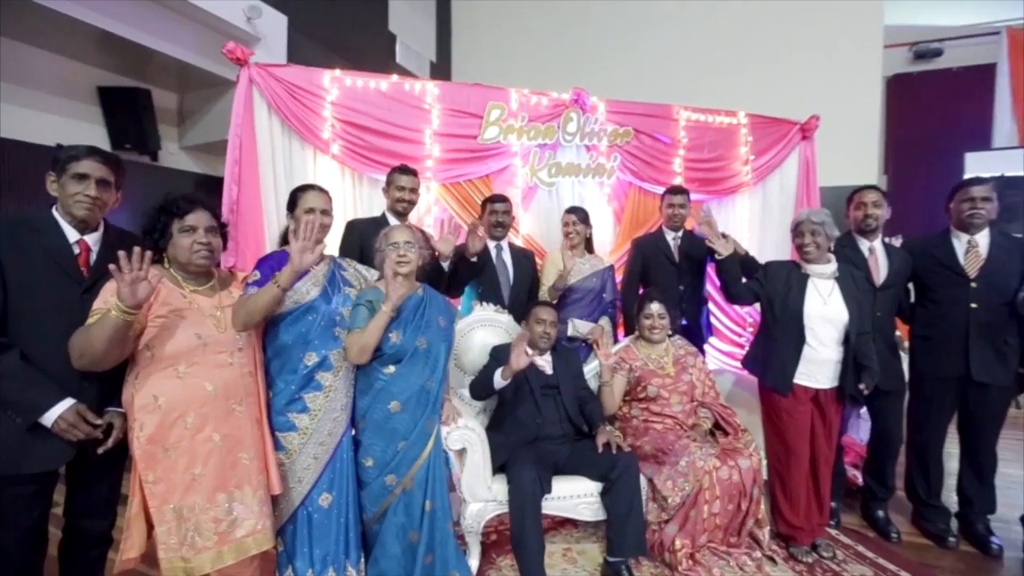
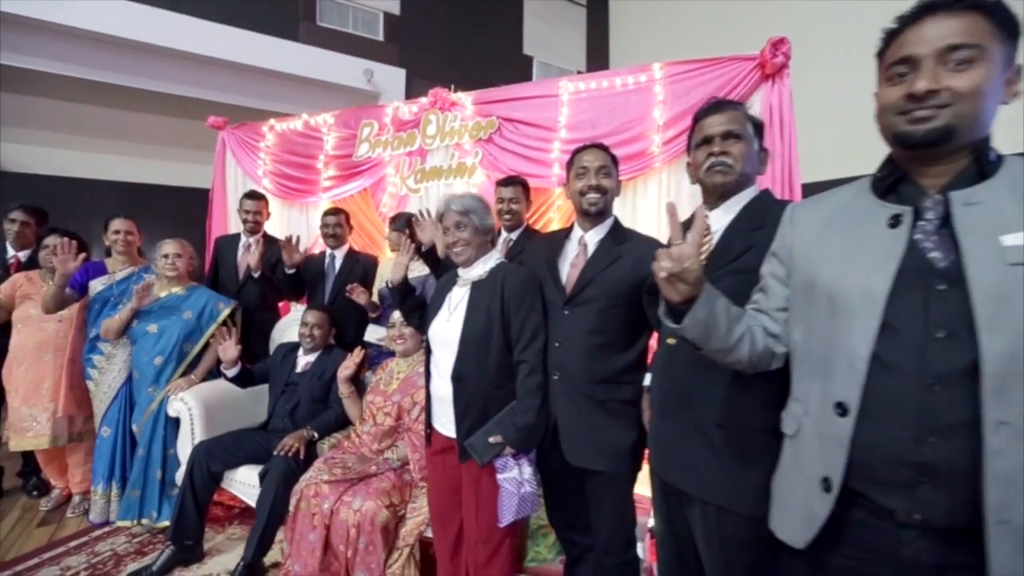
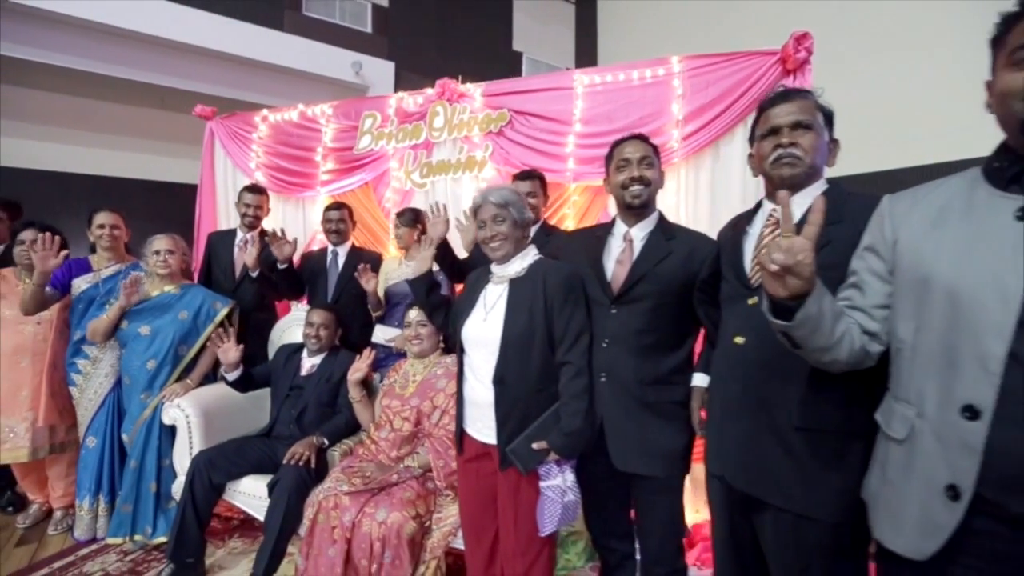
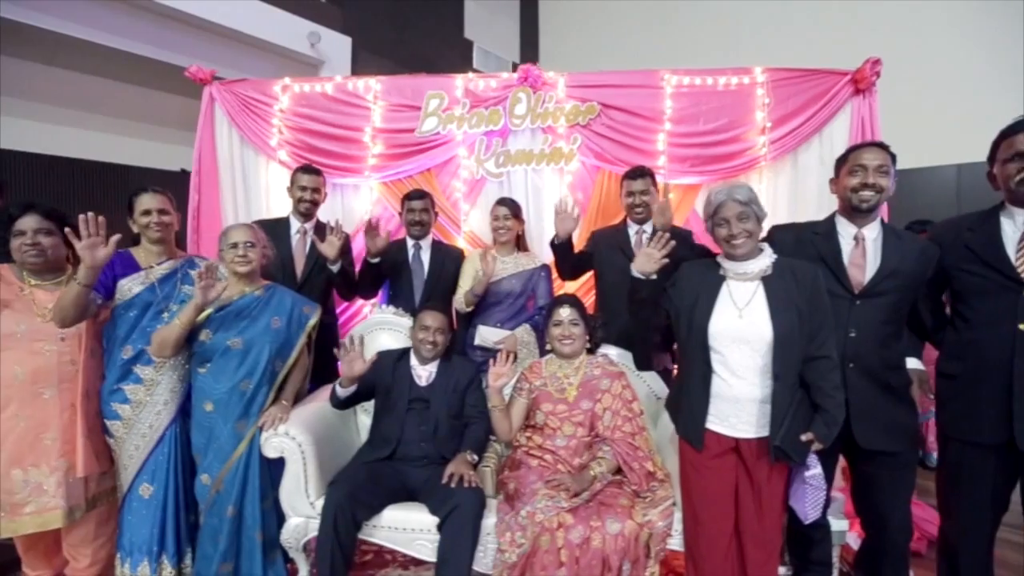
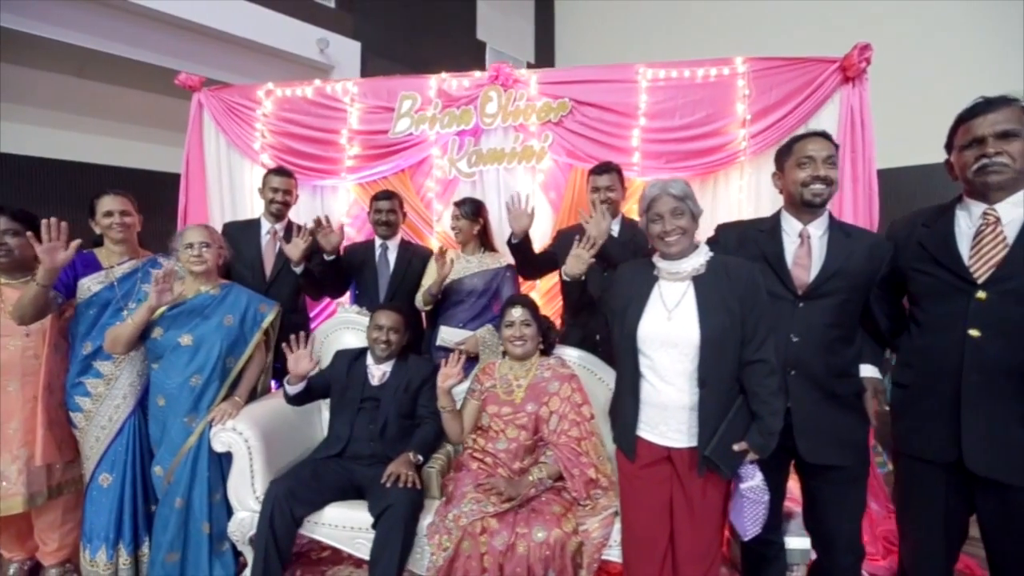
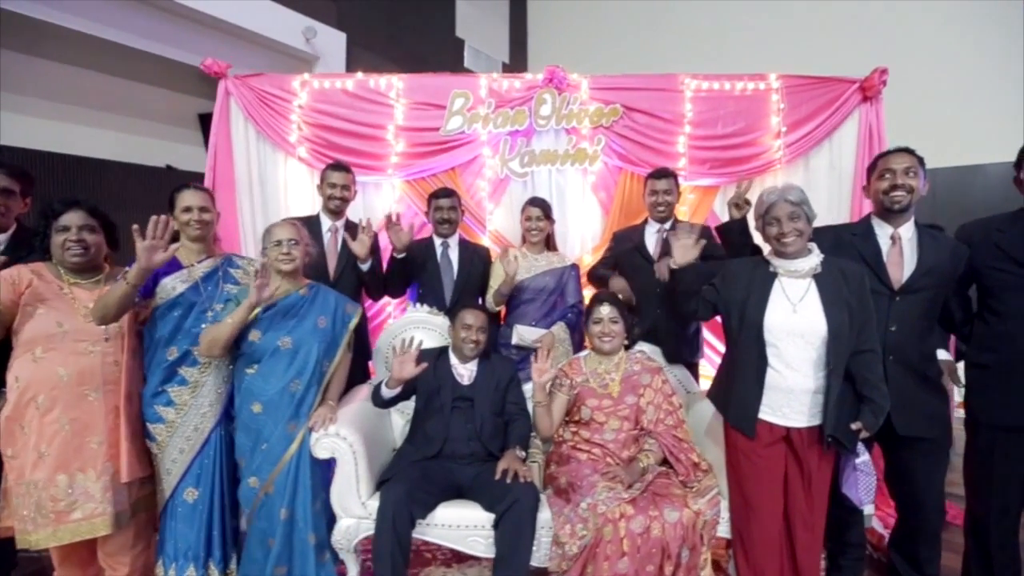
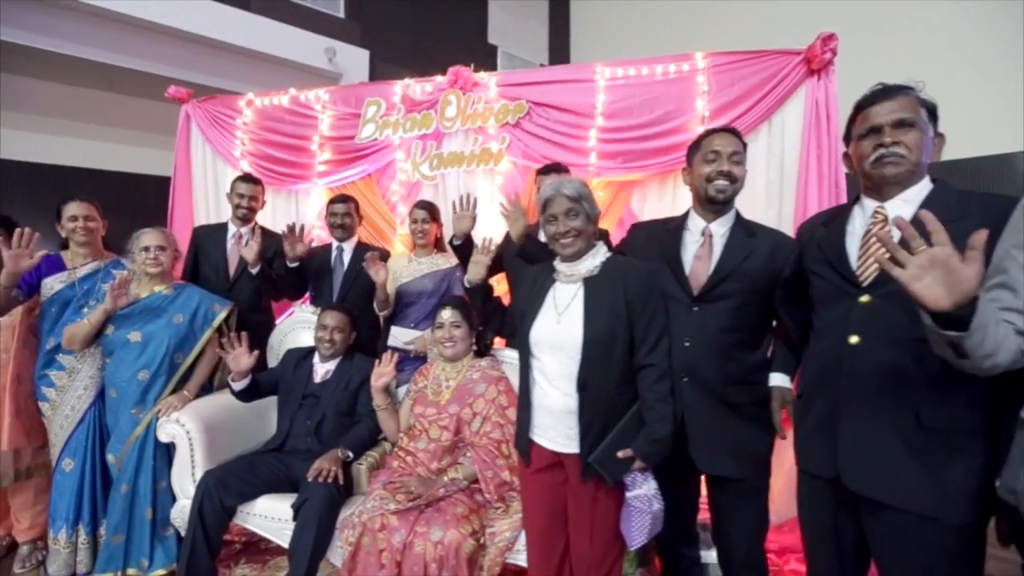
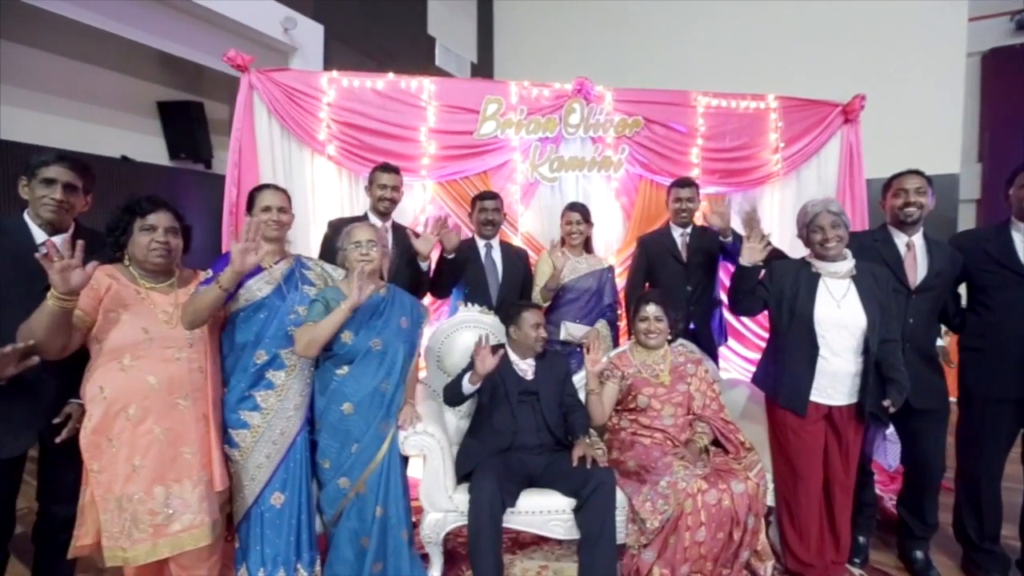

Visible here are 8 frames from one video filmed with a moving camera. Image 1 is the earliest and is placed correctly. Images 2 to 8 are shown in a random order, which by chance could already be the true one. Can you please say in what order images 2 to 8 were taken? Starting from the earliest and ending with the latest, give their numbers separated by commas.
8, 6, 4, 5, 7, 3, 2
